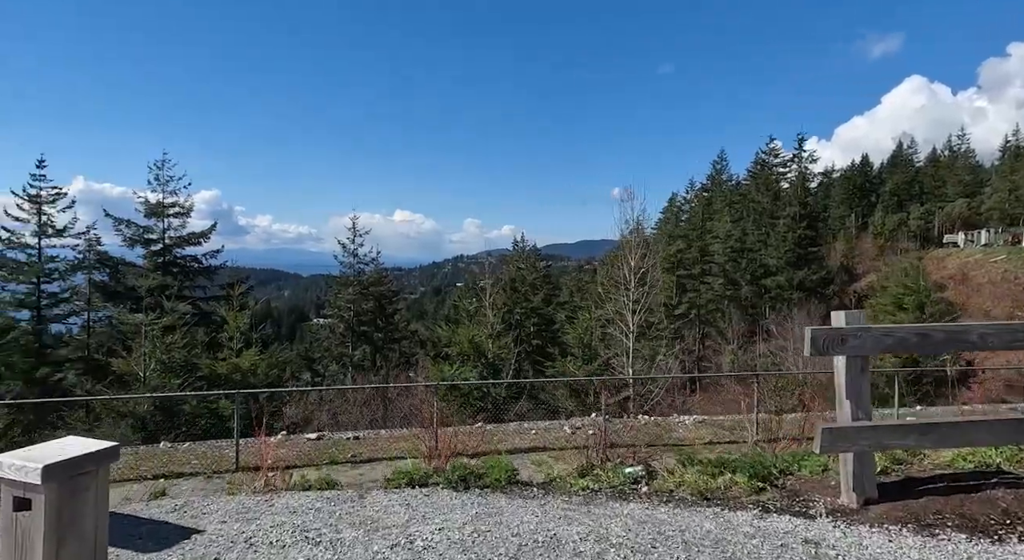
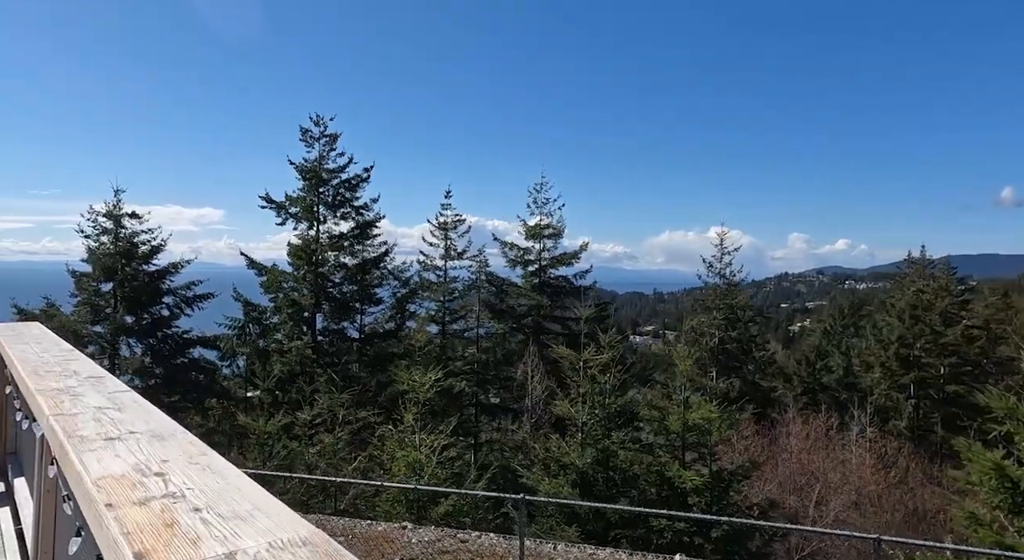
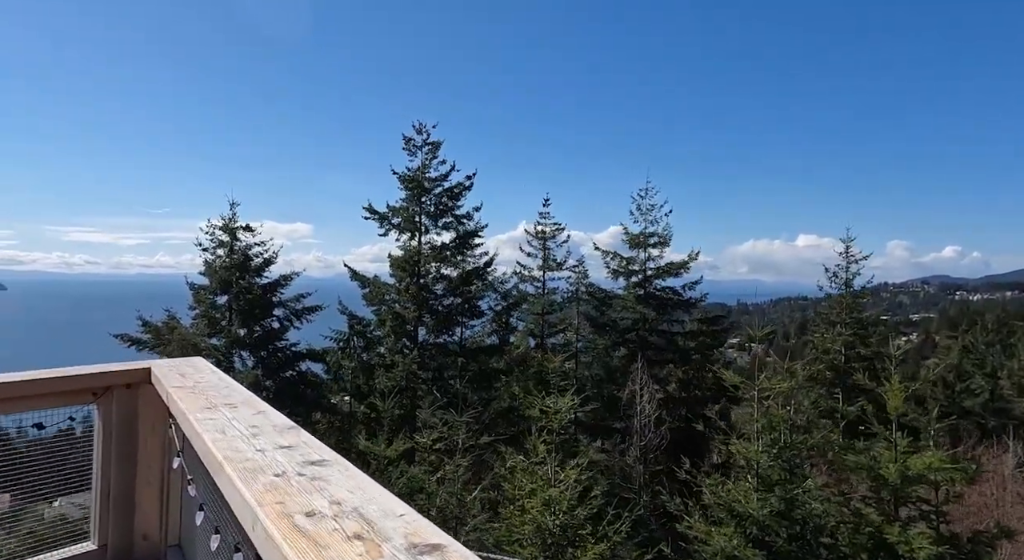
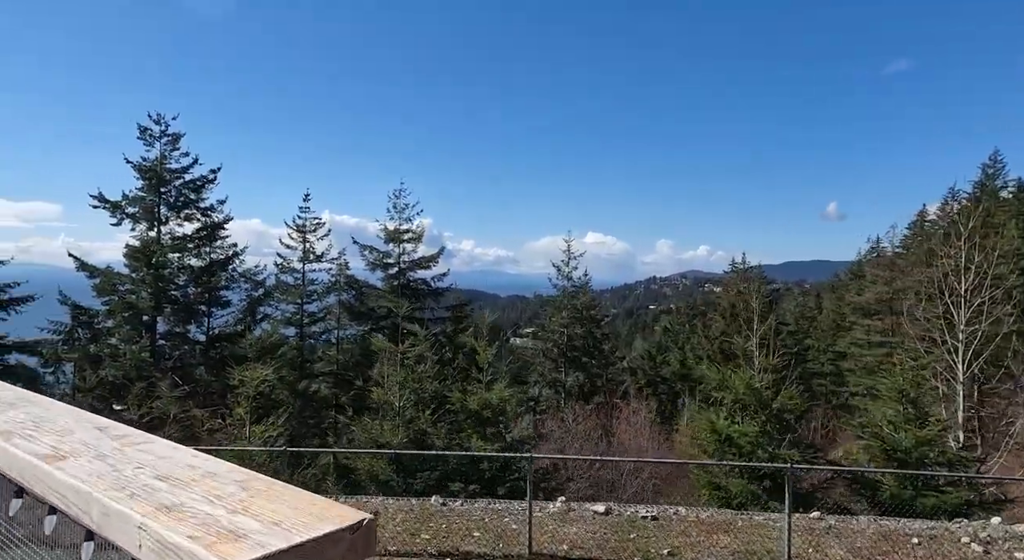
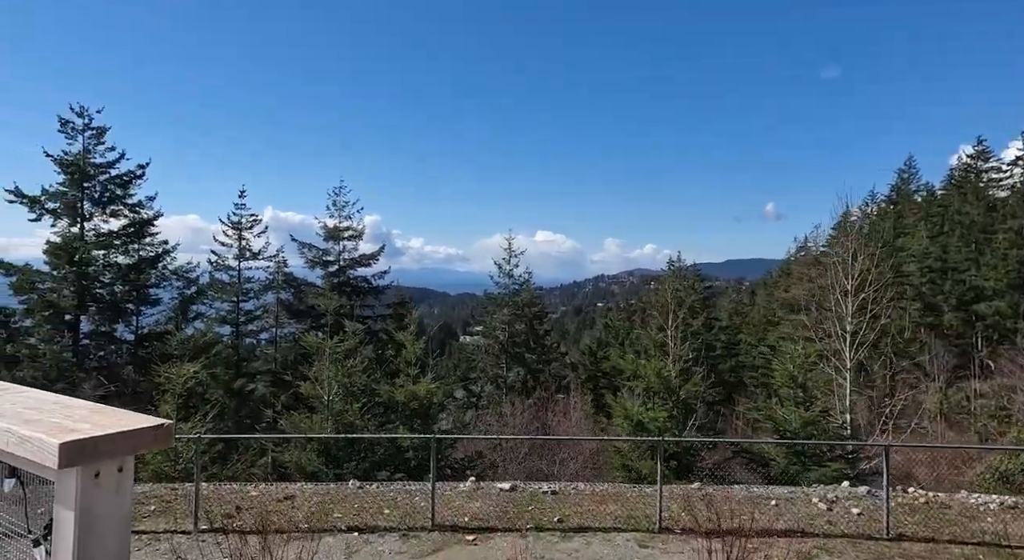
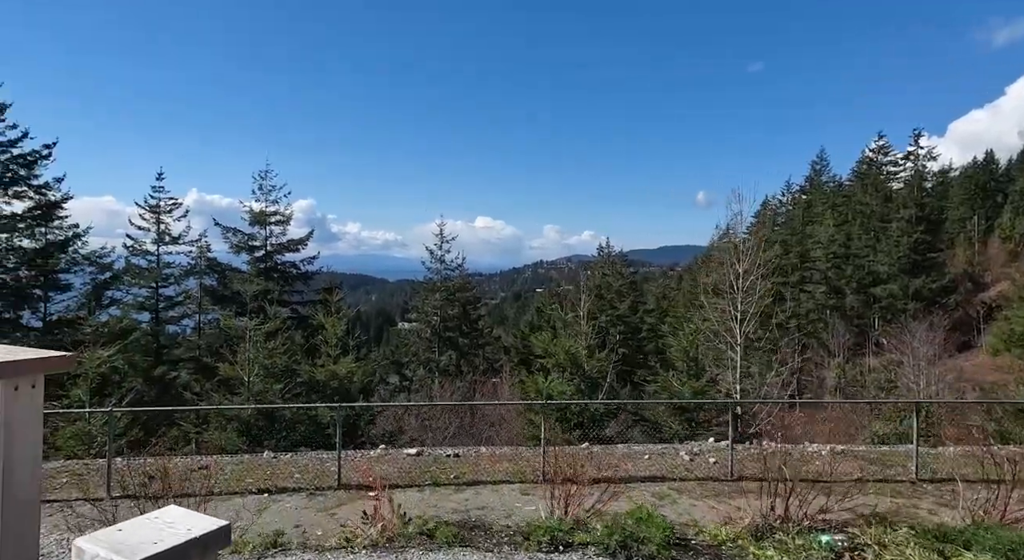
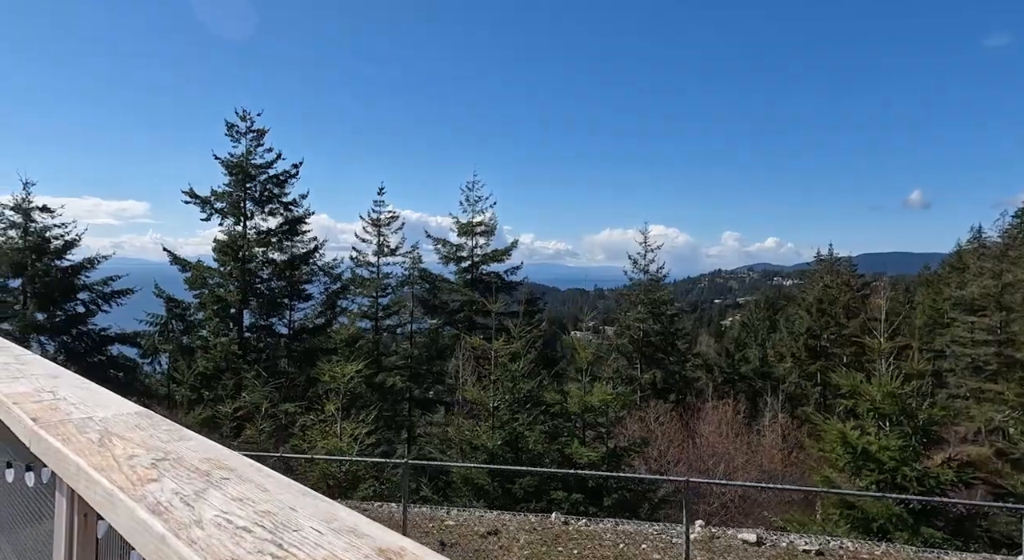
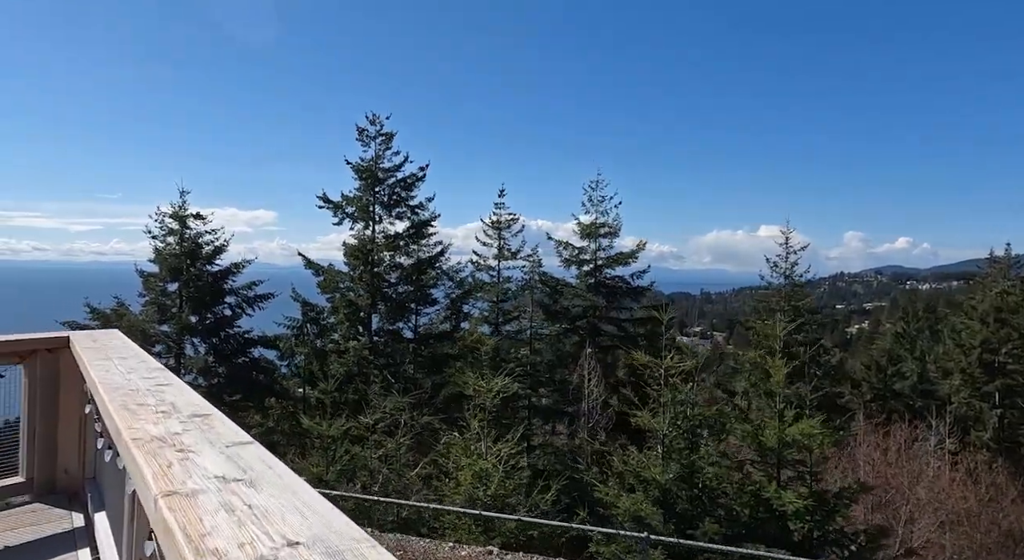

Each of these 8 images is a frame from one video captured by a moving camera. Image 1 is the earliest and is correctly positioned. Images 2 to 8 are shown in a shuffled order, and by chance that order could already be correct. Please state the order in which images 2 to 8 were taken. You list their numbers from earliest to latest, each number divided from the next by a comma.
6, 5, 4, 7, 2, 8, 3
